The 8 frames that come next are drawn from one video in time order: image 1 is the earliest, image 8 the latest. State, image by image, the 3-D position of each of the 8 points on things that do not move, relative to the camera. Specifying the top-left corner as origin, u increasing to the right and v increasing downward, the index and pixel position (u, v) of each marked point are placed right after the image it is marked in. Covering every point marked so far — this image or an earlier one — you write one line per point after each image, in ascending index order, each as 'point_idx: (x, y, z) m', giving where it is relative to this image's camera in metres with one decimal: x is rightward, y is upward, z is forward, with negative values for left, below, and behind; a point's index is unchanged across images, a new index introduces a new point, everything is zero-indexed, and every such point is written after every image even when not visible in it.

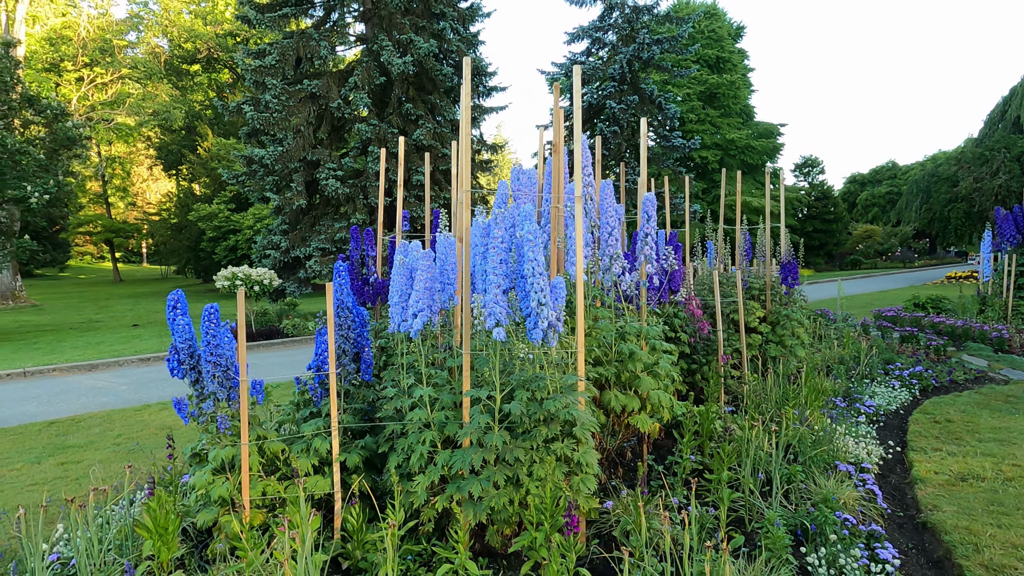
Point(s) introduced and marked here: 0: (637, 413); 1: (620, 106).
0: (+0.7, -0.7, +3.8) m
1: (+2.9, +4.7, +17.0) m
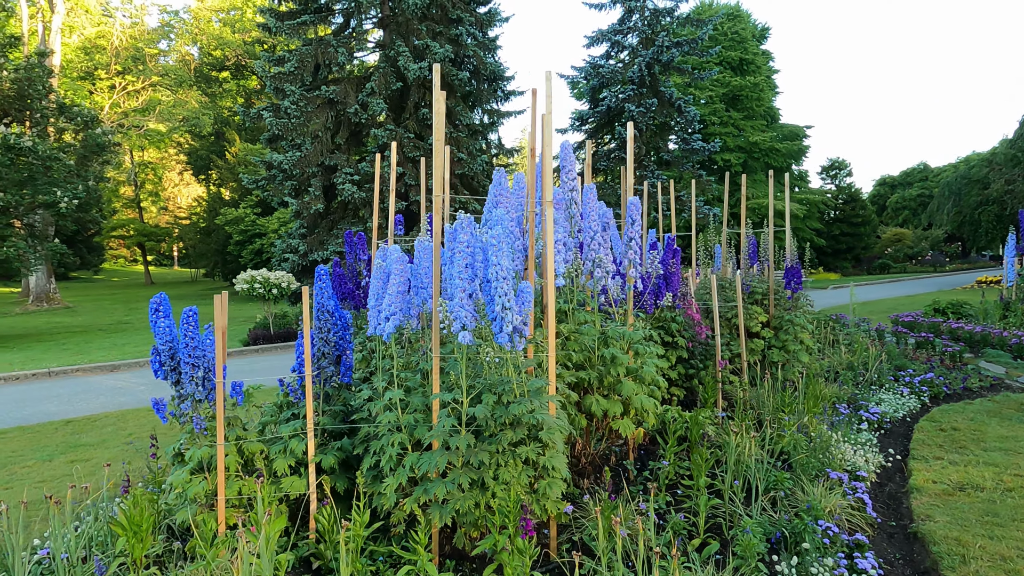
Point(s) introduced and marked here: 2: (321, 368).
0: (+0.6, -0.7, +3.8) m
1: (+3.3, +4.6, +16.9) m
2: (-1.0, -0.4, +3.4) m
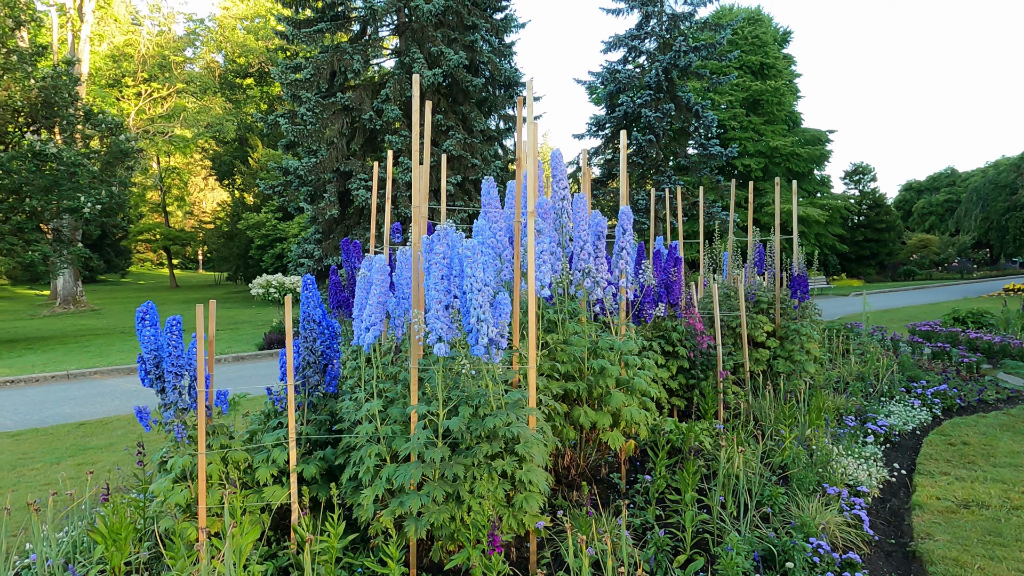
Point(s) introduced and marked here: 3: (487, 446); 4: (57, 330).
0: (+0.5, -0.8, +3.8) m
1: (+3.7, +4.4, +16.8) m
2: (-1.1, -0.5, +3.5) m
3: (-0.1, -0.7, +2.7) m
4: (-12.7, -1.2, +18.6) m
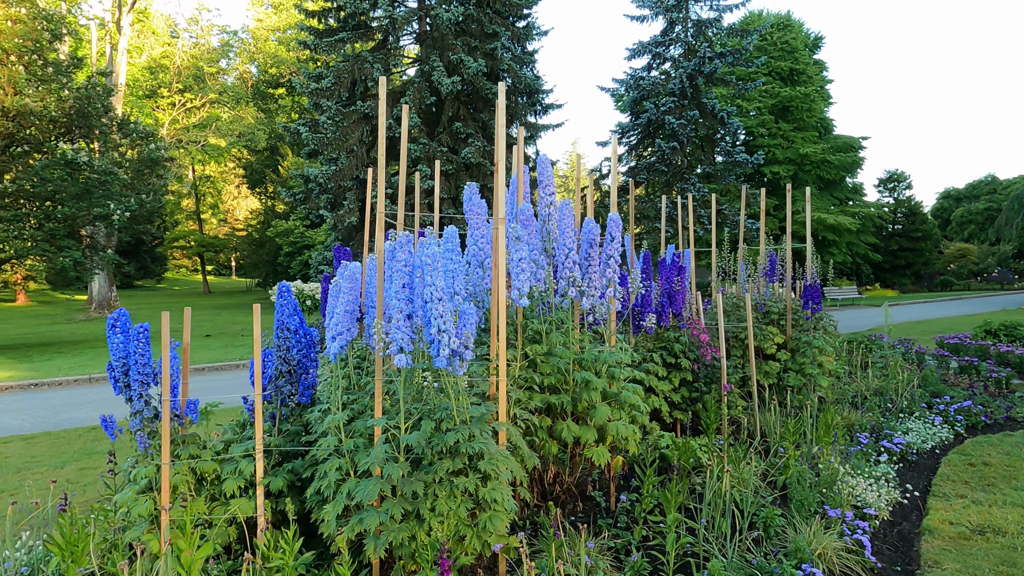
0: (+0.4, -0.9, +3.6) m
1: (+4.2, +4.2, +16.6) m
2: (-1.2, -0.5, +3.4) m
3: (-0.3, -0.7, +2.6) m
4: (-12.1, -1.3, +19.0) m
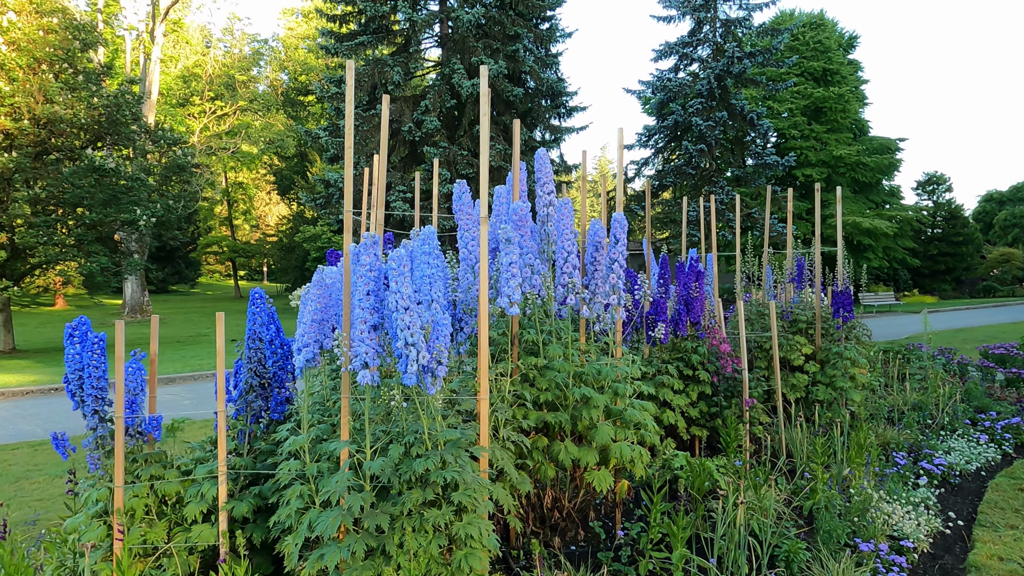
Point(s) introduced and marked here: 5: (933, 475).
0: (+0.4, -0.9, +3.3) m
1: (+4.7, +4.0, +16.1) m
2: (-1.2, -0.5, +3.1) m
3: (-0.3, -0.7, +2.3) m
4: (-11.5, -1.5, +19.2) m
5: (+3.1, -1.4, +4.9) m
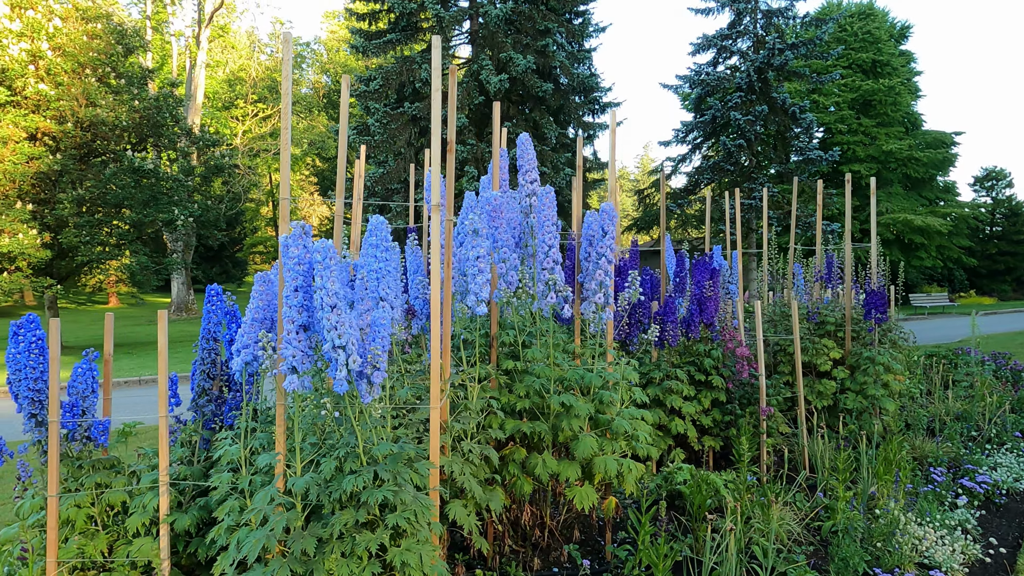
0: (+0.3, -0.9, +3.0) m
1: (+5.4, +4.0, +15.5) m
2: (-1.4, -0.5, +2.9) m
3: (-0.5, -0.7, +2.1) m
4: (-10.6, -1.4, +19.6) m
5: (+3.1, -1.4, +4.4) m
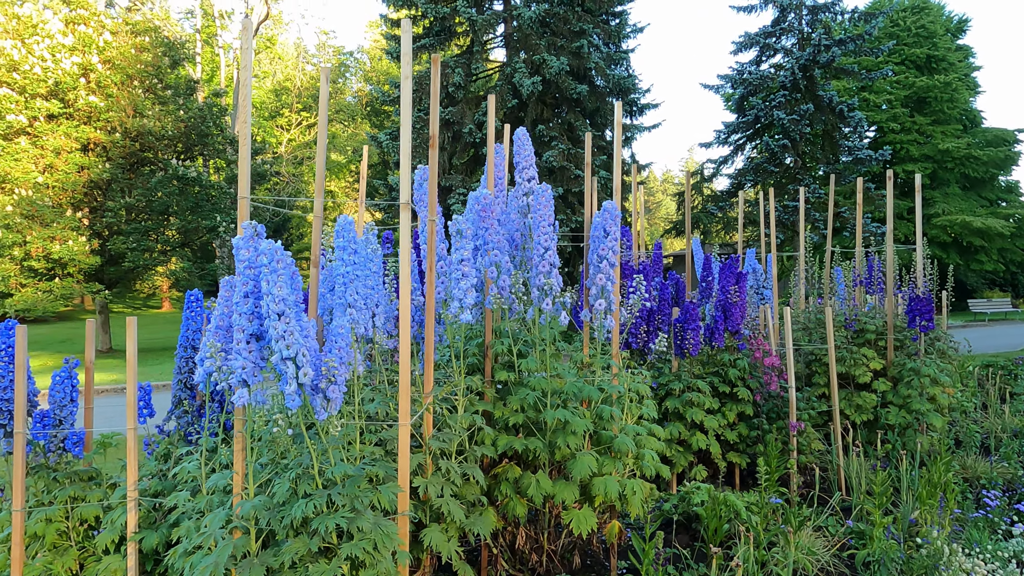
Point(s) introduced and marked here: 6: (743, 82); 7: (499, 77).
0: (+0.3, -0.9, +2.7) m
1: (+6.2, +3.9, +15.0) m
2: (-1.4, -0.5, +2.8) m
3: (-0.6, -0.7, +1.9) m
4: (-9.5, -1.6, +20.0) m
5: (+3.1, -1.4, +4.0) m
6: (+5.4, +4.9, +15.8) m
7: (-0.3, +4.9, +15.3) m
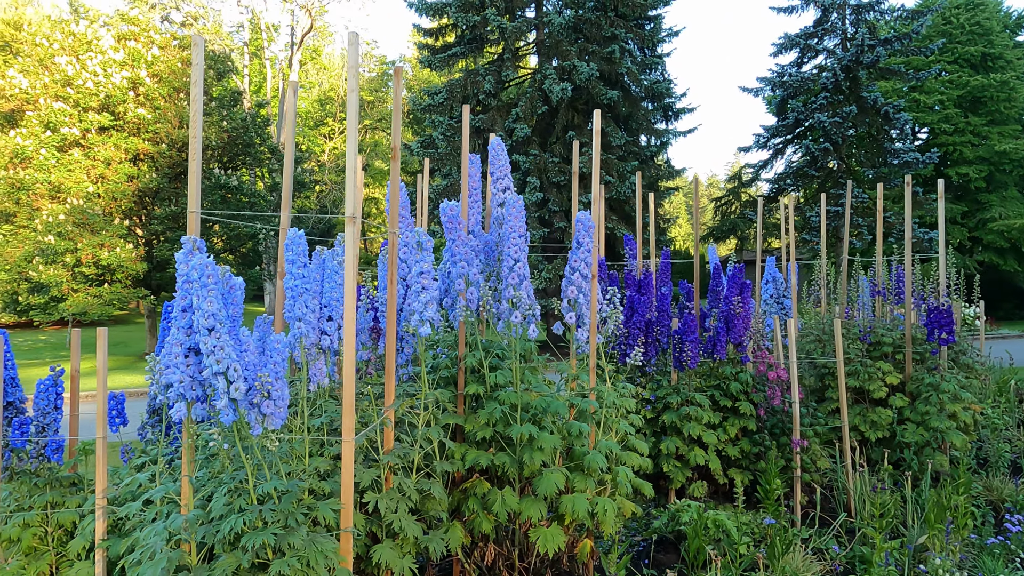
0: (+0.1, -1.0, +2.7) m
1: (+6.8, +3.7, +14.5) m
2: (-1.5, -0.6, +2.8) m
3: (-0.8, -0.8, +1.9) m
4: (-8.5, -1.8, +20.5) m
5: (+3.1, -1.5, +3.8) m
6: (+6.1, +4.8, +15.4) m
7: (+0.4, +4.7, +15.3) m
